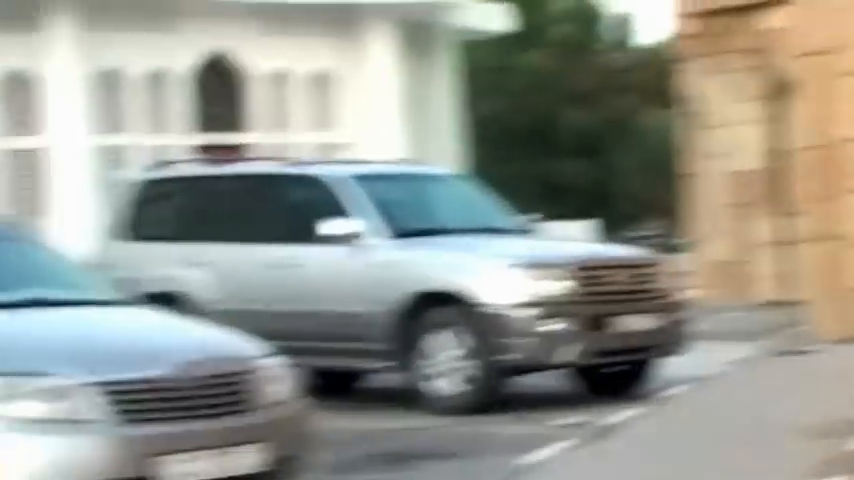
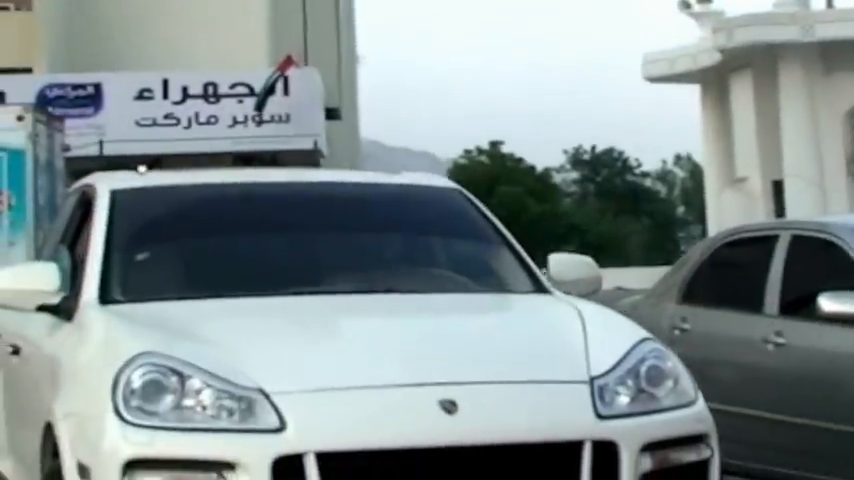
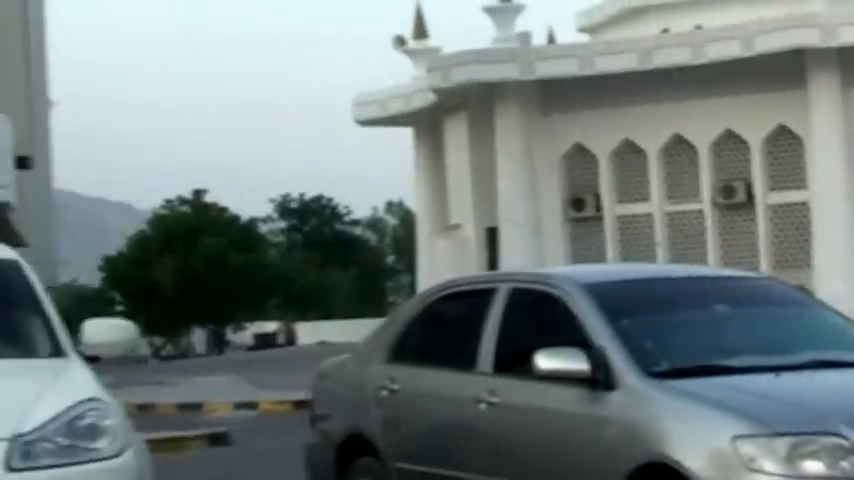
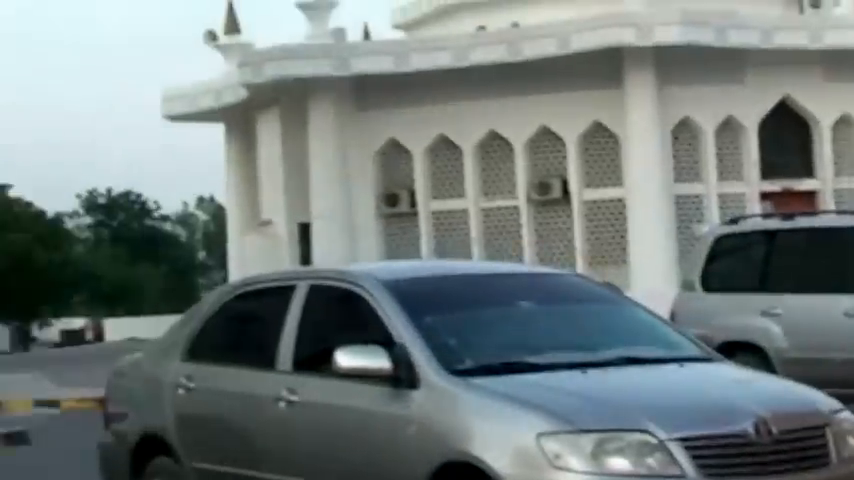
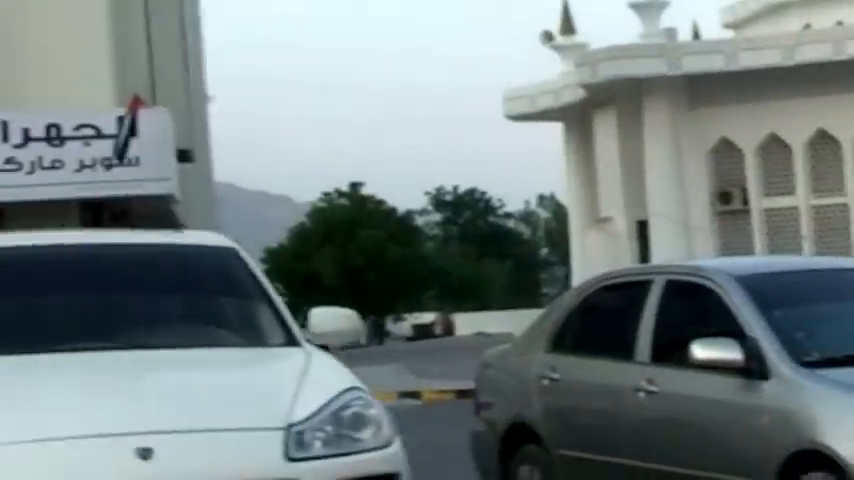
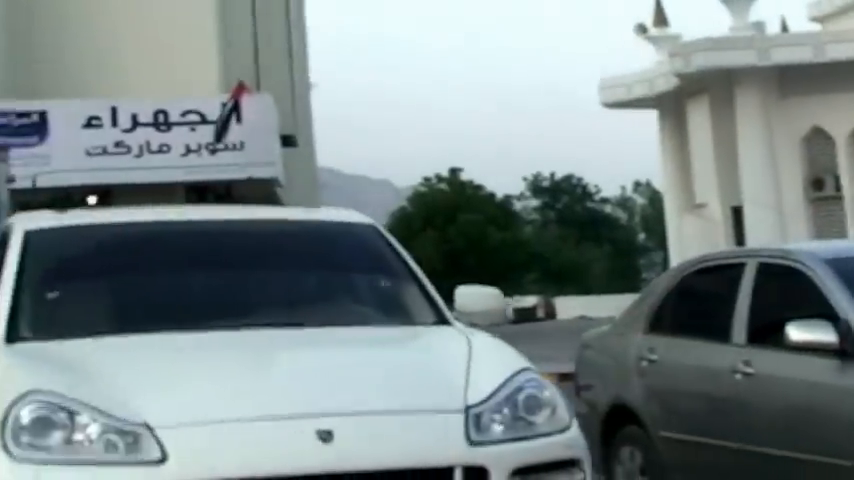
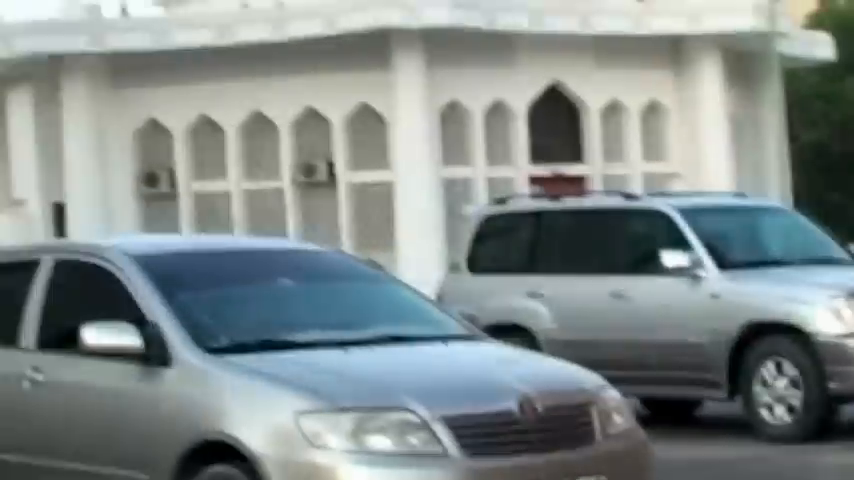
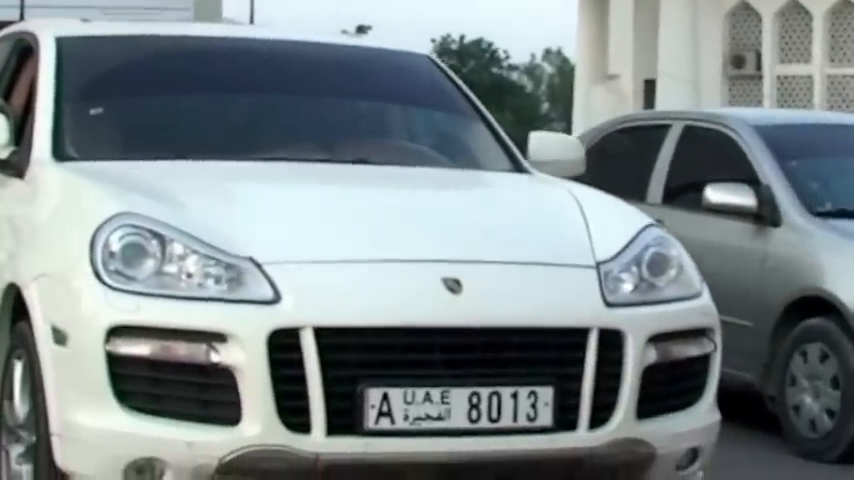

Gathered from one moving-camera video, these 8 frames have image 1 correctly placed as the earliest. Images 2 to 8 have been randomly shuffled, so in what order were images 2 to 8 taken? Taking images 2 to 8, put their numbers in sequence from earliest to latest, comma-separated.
7, 4, 3, 5, 6, 2, 8
